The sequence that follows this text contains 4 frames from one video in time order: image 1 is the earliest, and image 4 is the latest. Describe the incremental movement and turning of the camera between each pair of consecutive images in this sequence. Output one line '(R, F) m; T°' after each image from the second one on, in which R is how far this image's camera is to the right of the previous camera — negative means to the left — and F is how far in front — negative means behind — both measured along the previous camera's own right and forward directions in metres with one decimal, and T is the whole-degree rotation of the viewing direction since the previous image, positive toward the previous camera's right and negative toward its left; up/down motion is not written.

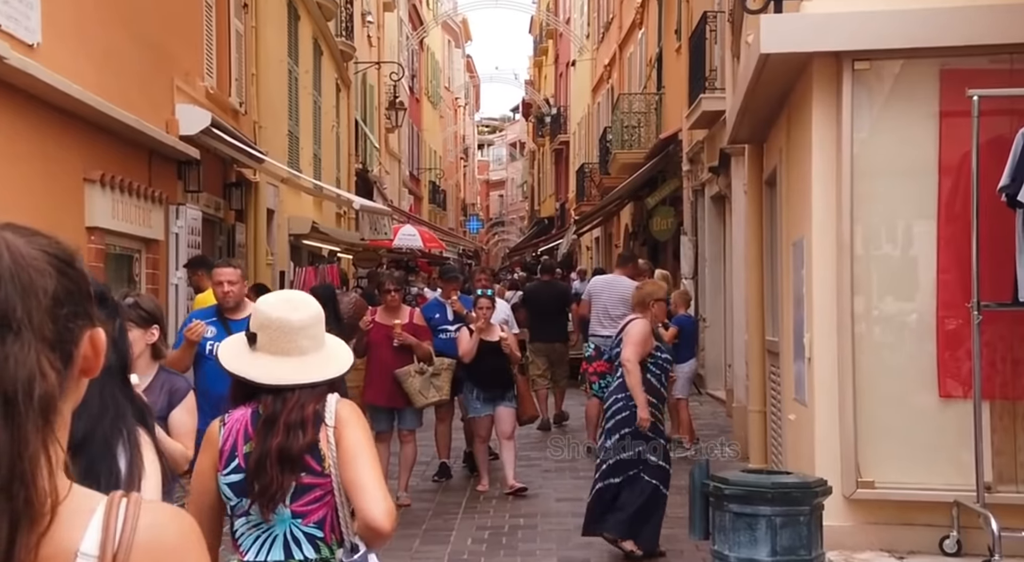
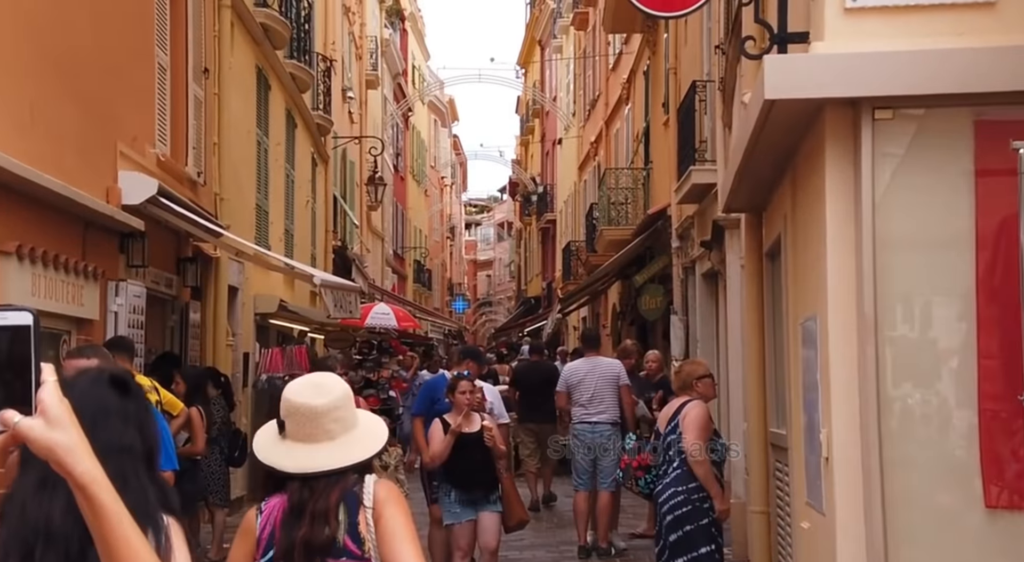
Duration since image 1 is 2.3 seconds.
(+0.1, +1.0) m; +1°
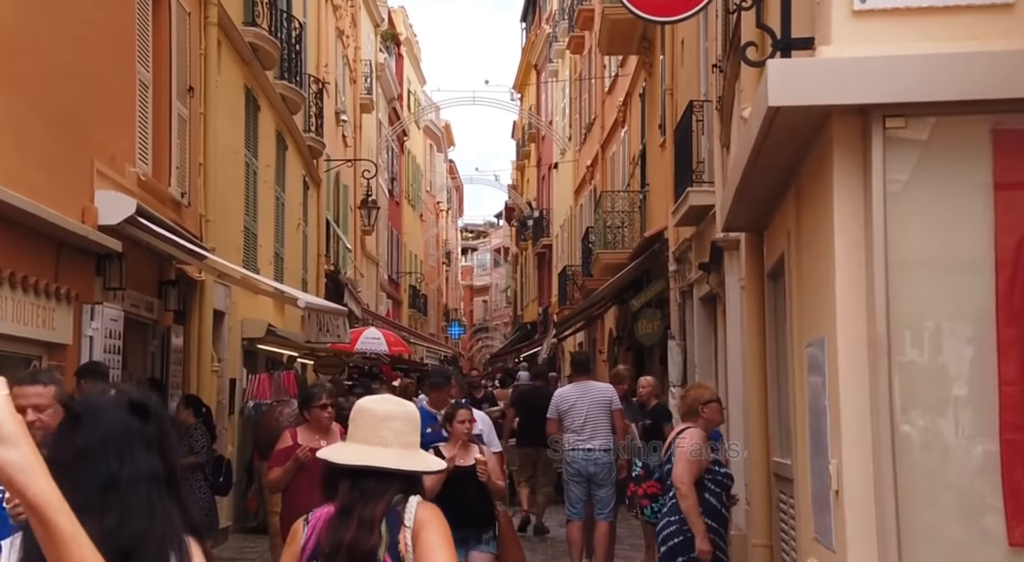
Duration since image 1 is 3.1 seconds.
(0.0, +0.4) m; 0°
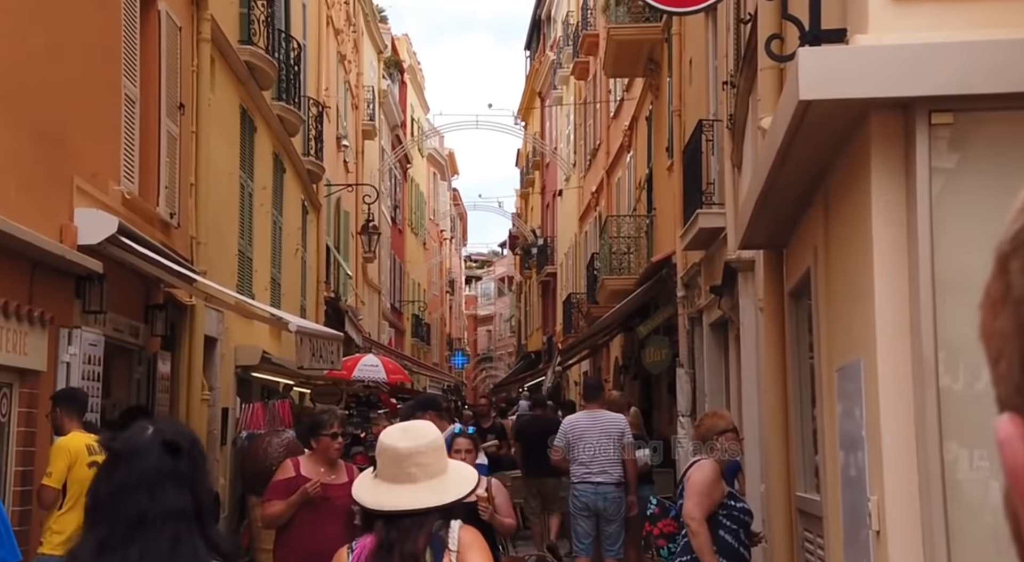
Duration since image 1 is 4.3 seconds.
(0.0, +0.5) m; 0°
